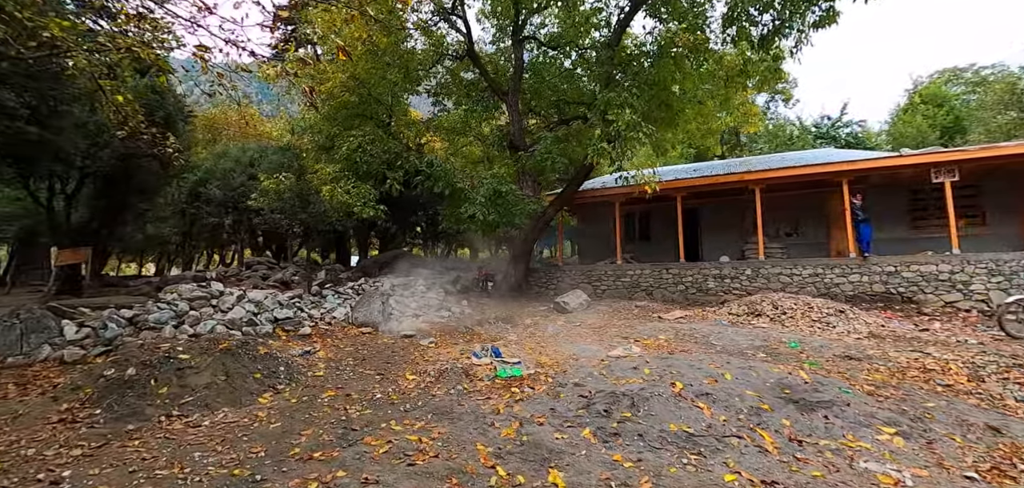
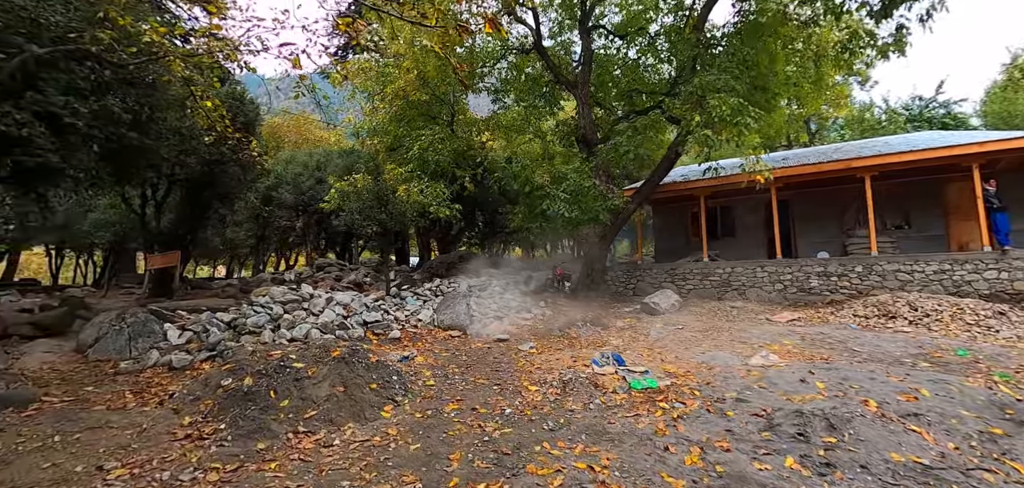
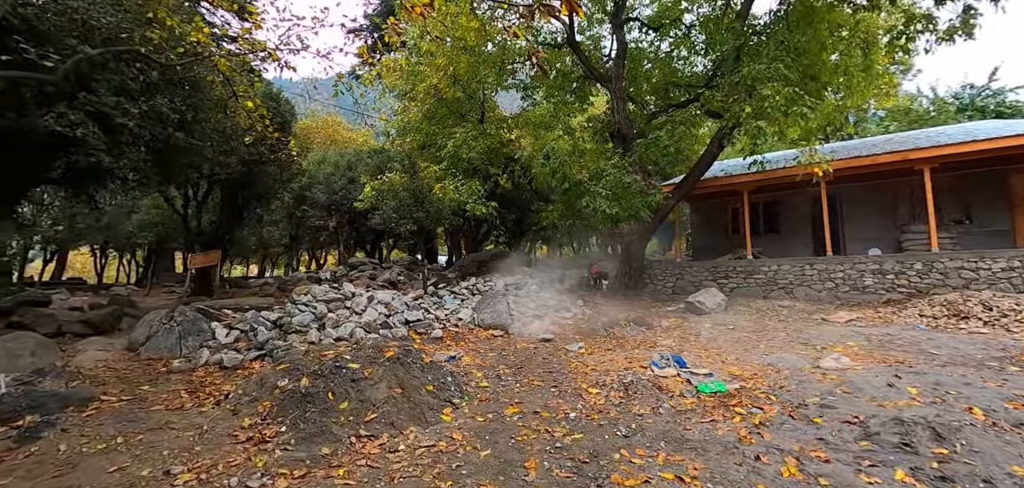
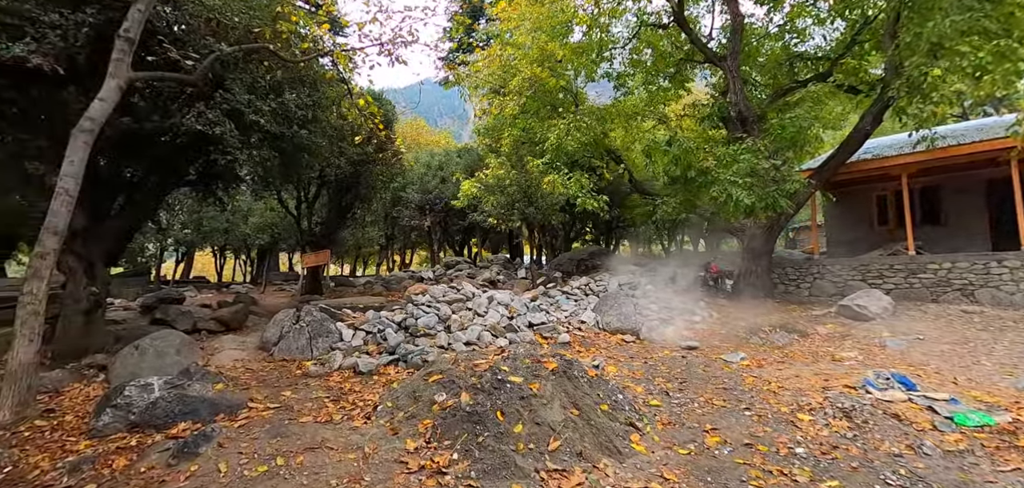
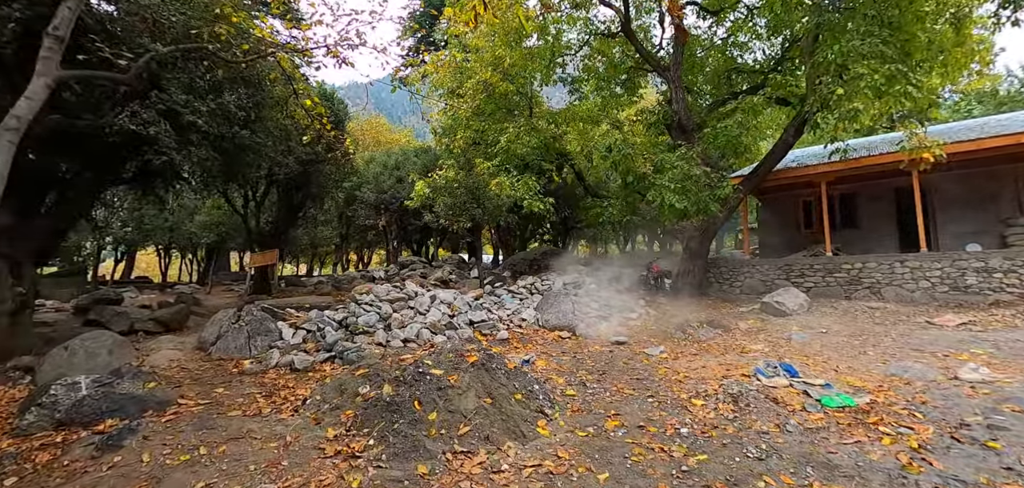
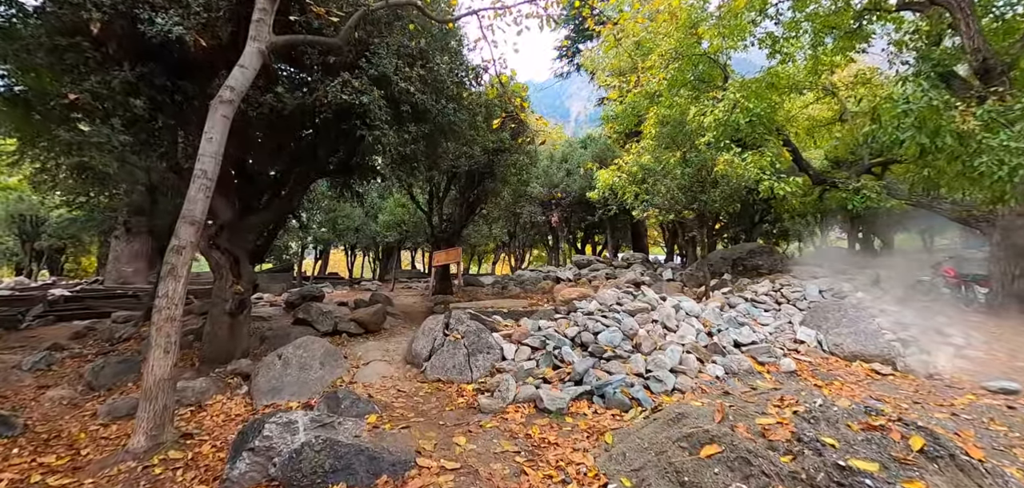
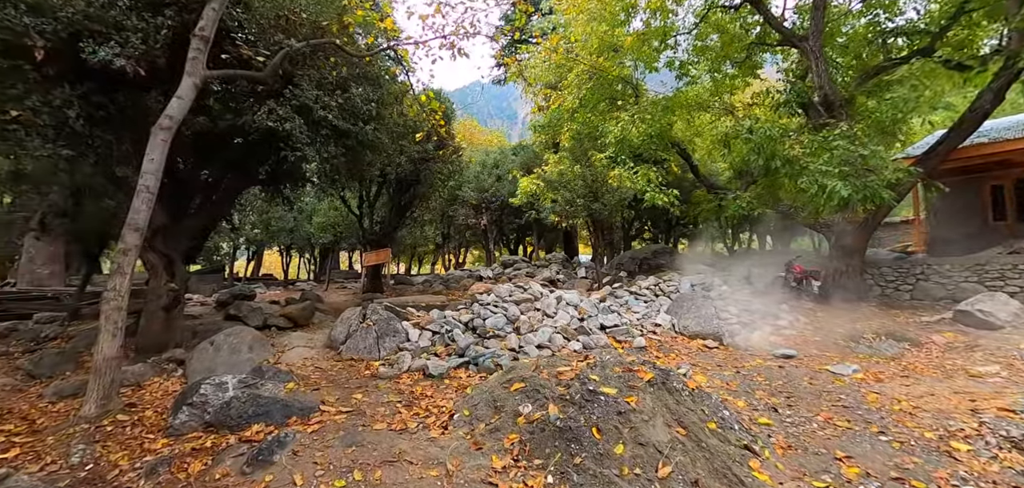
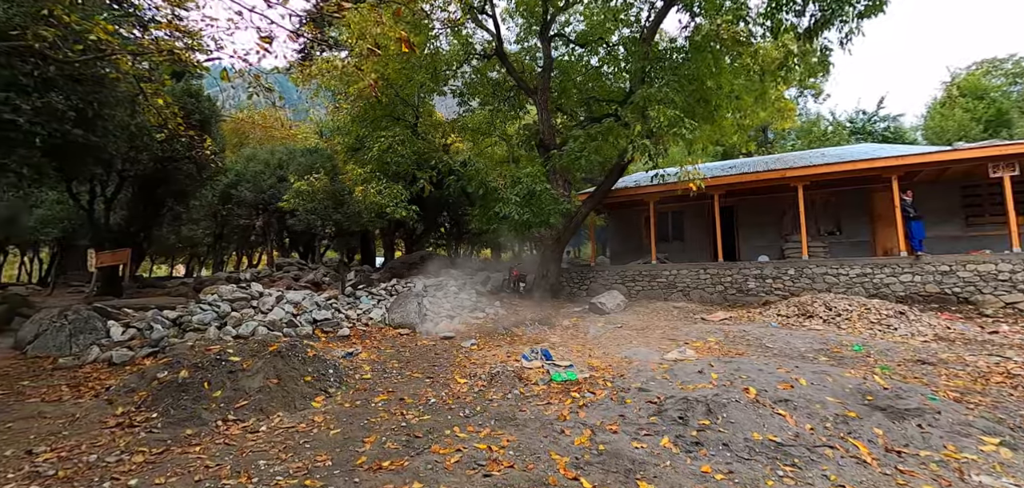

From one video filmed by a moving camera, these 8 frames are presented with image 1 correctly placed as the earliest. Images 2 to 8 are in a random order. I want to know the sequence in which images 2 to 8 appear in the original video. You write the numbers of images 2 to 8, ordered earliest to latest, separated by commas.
8, 2, 3, 5, 4, 7, 6
